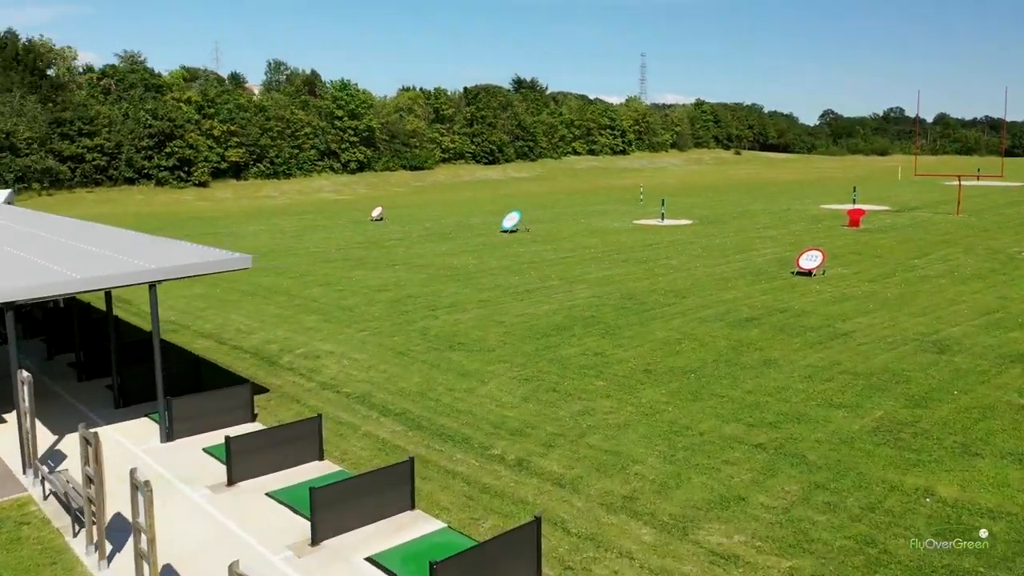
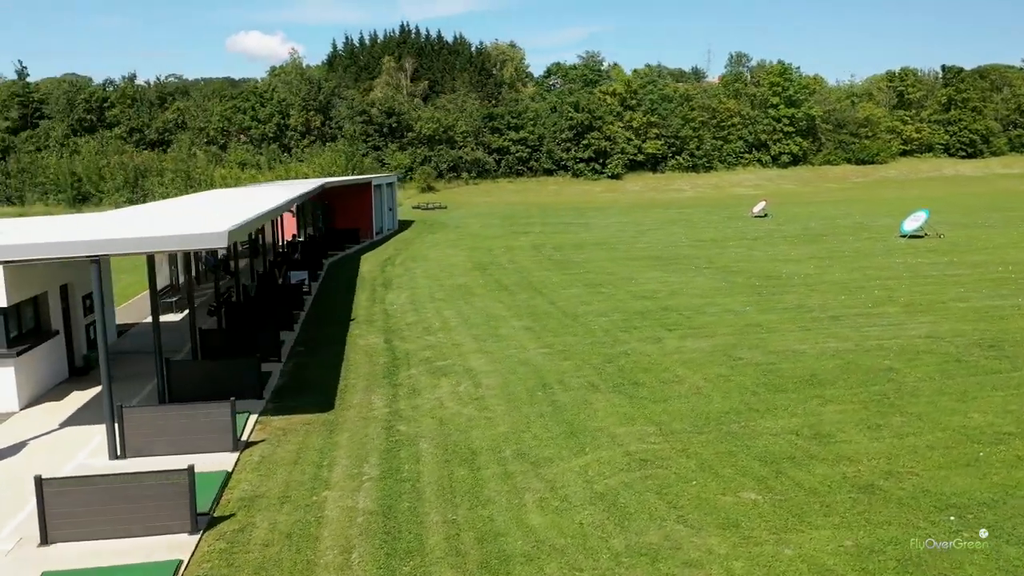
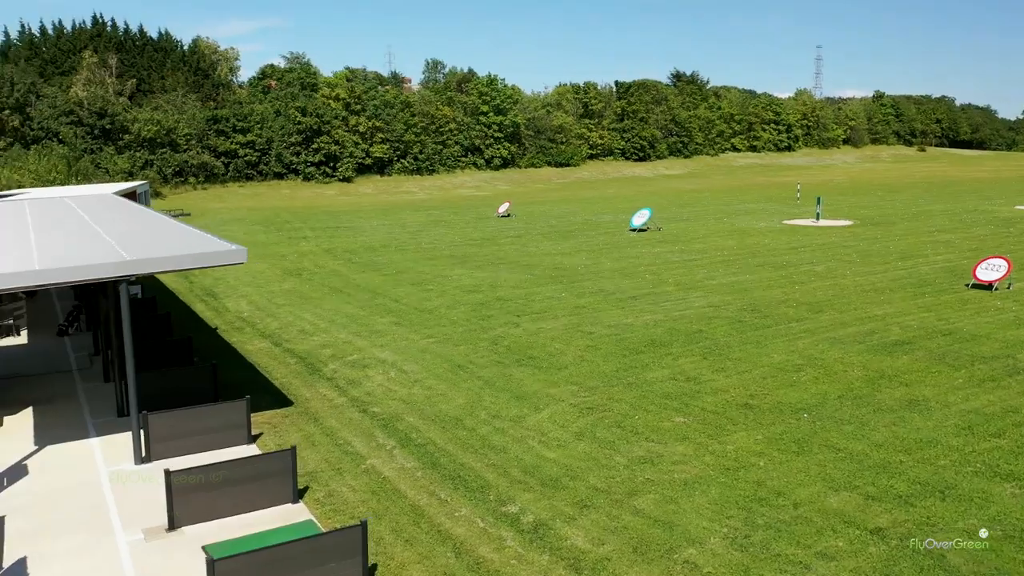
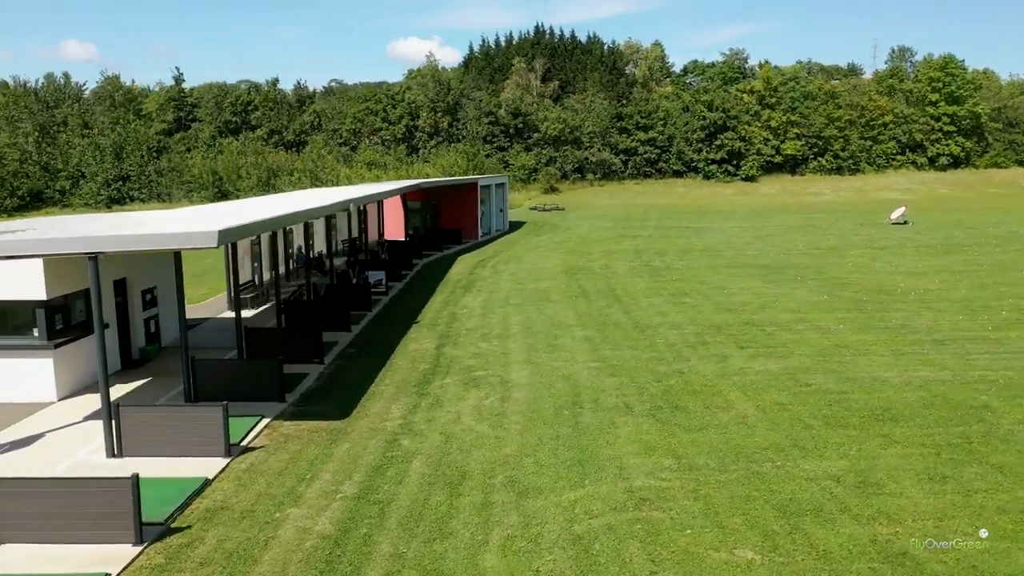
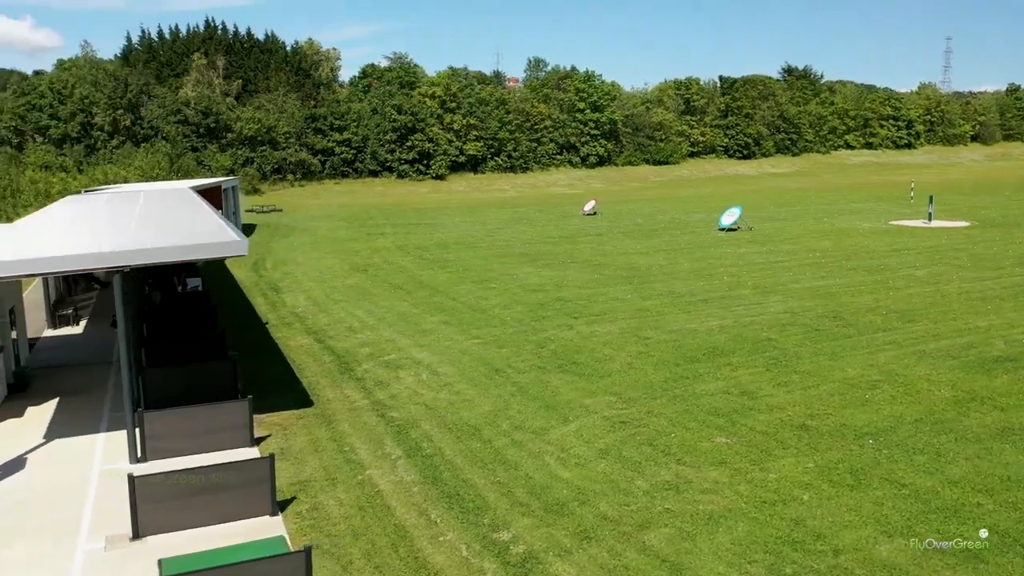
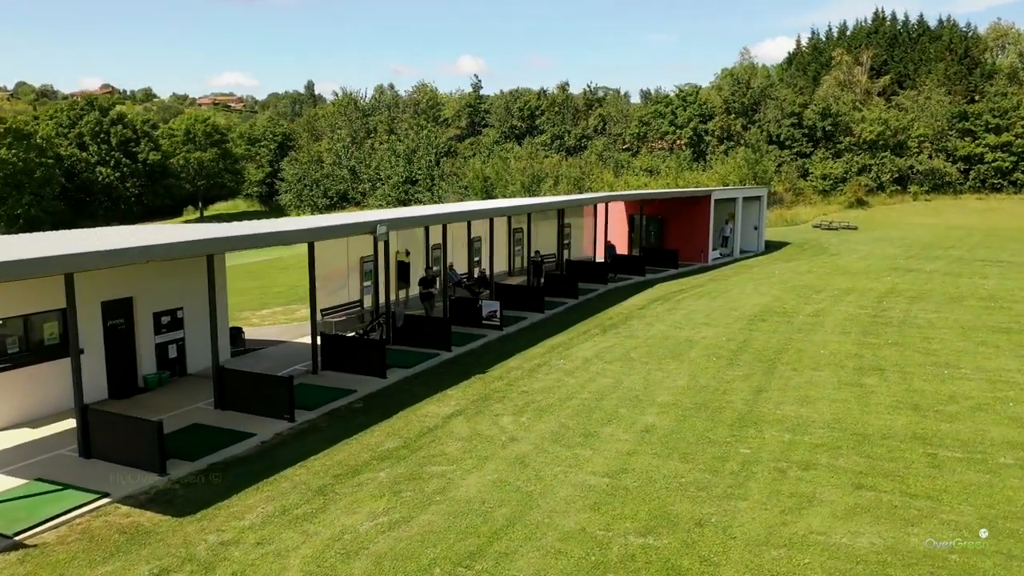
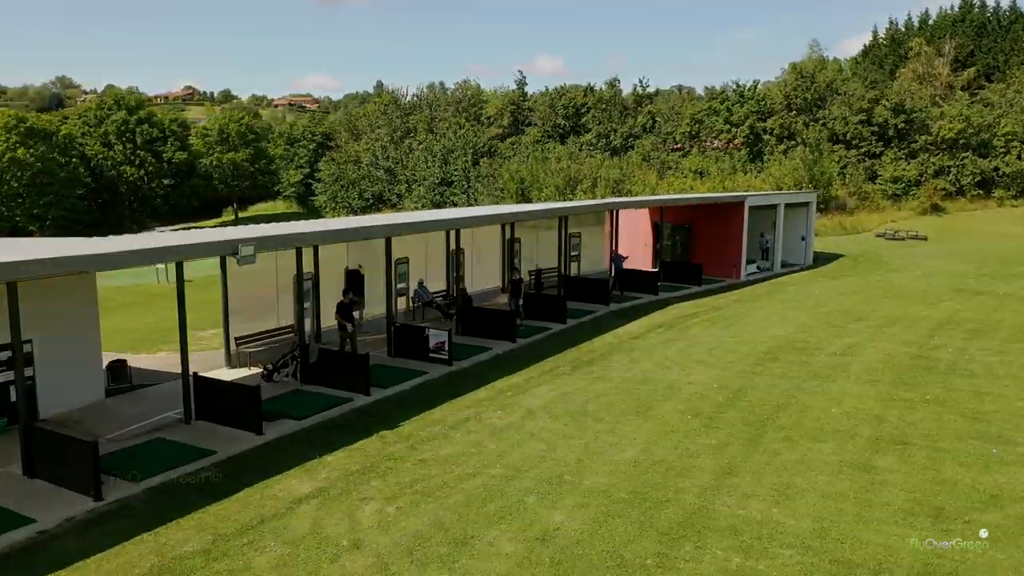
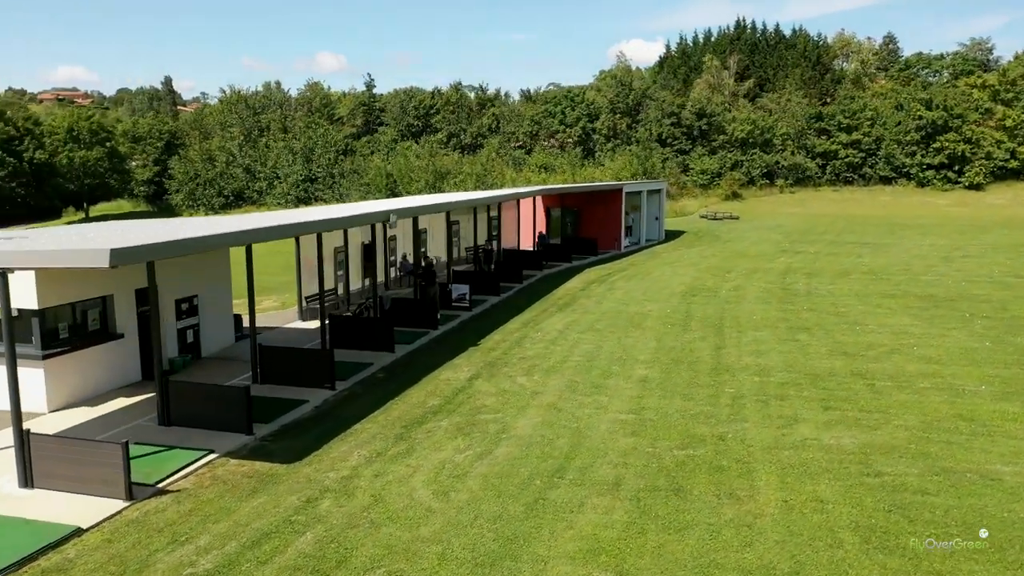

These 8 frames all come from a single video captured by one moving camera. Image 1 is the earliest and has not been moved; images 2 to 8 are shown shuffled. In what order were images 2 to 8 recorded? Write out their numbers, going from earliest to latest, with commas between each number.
3, 5, 2, 4, 8, 6, 7
